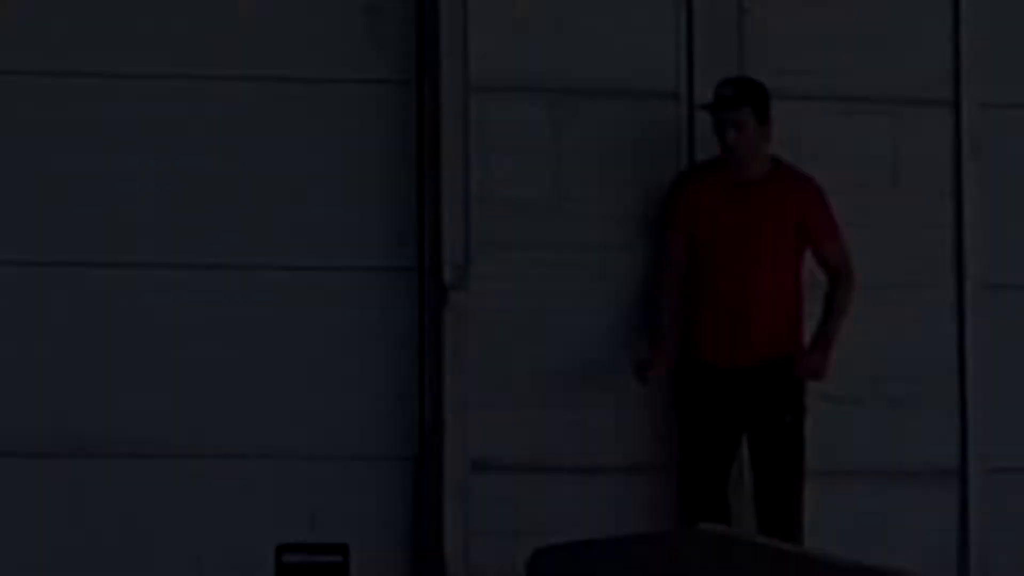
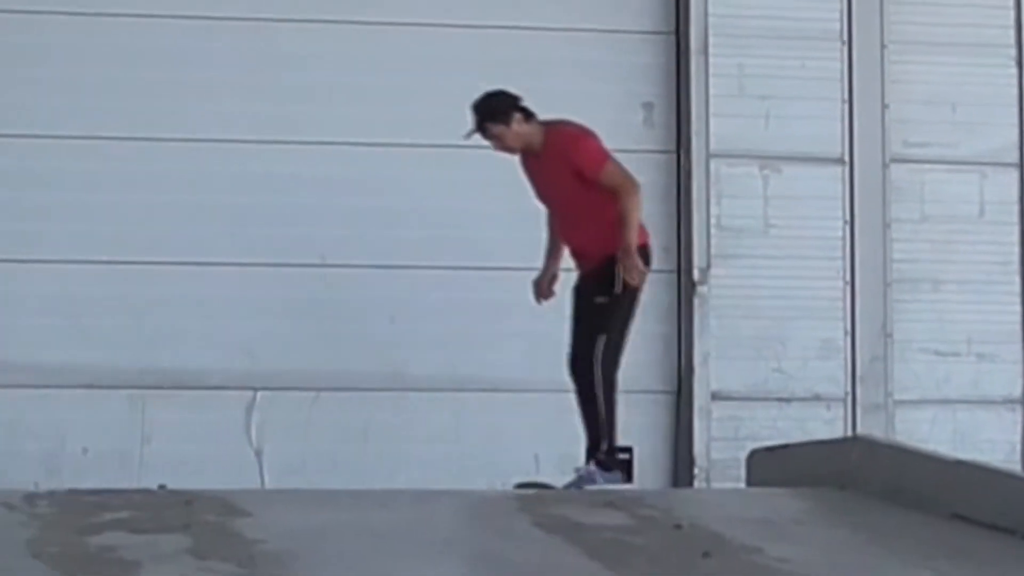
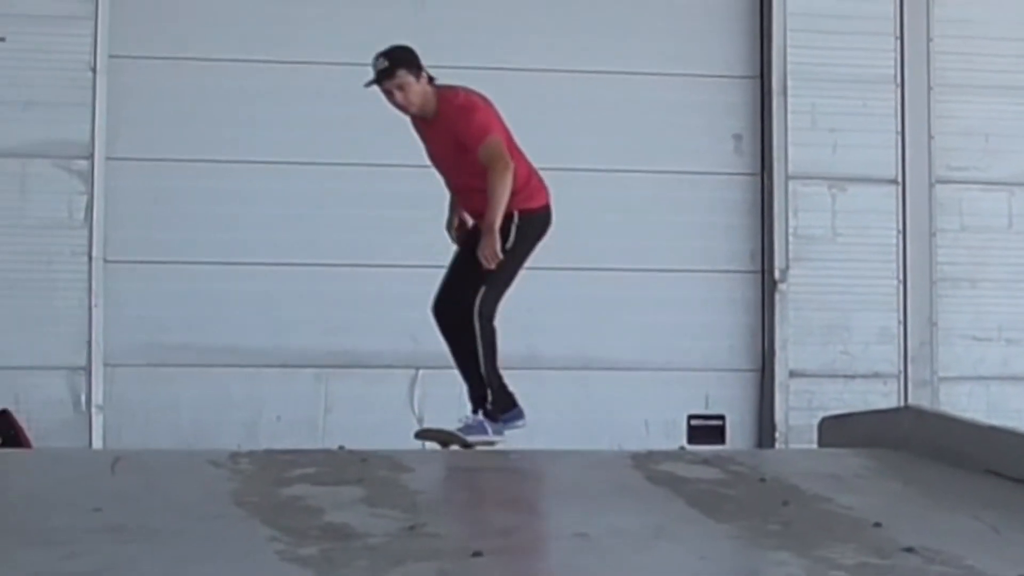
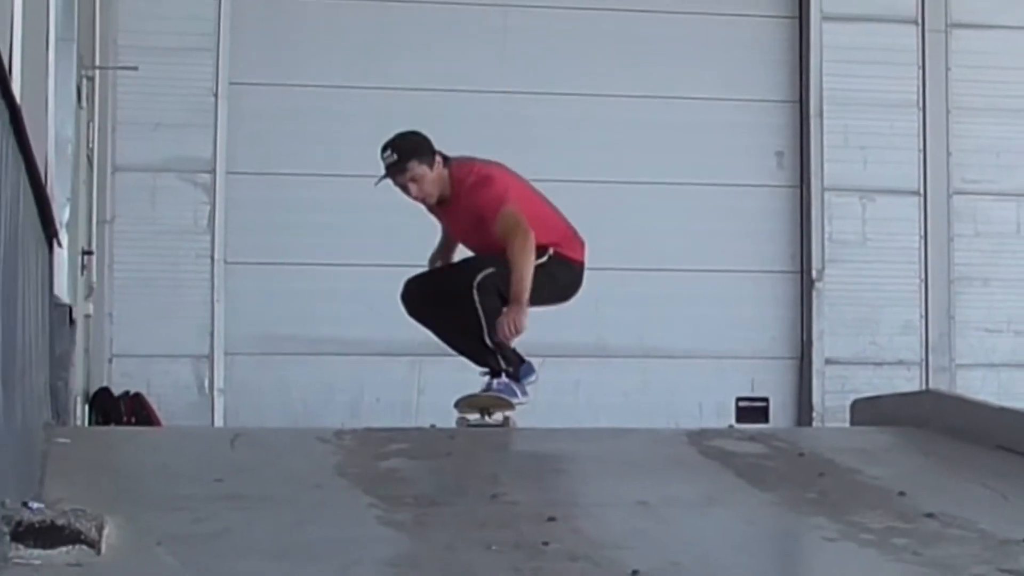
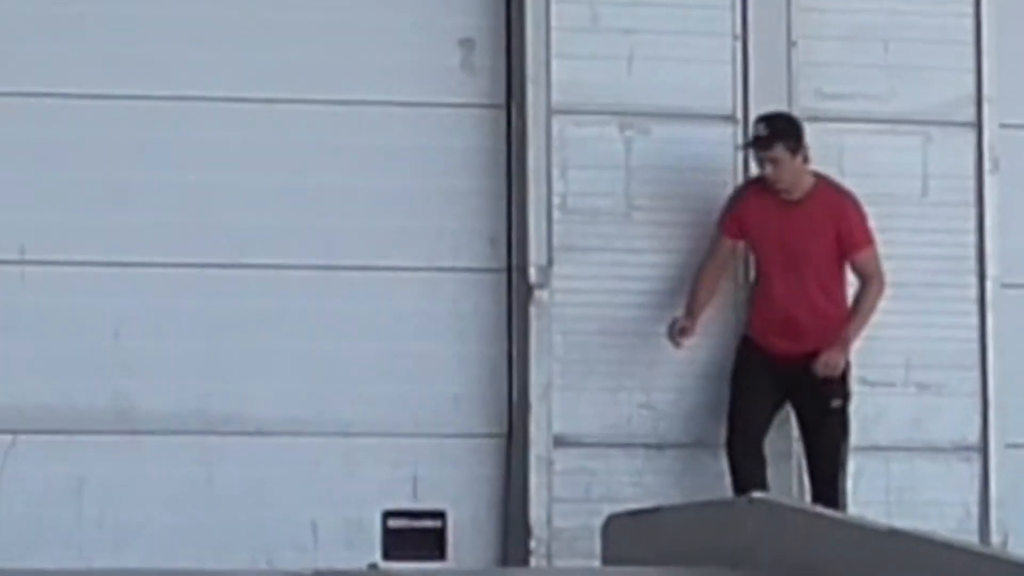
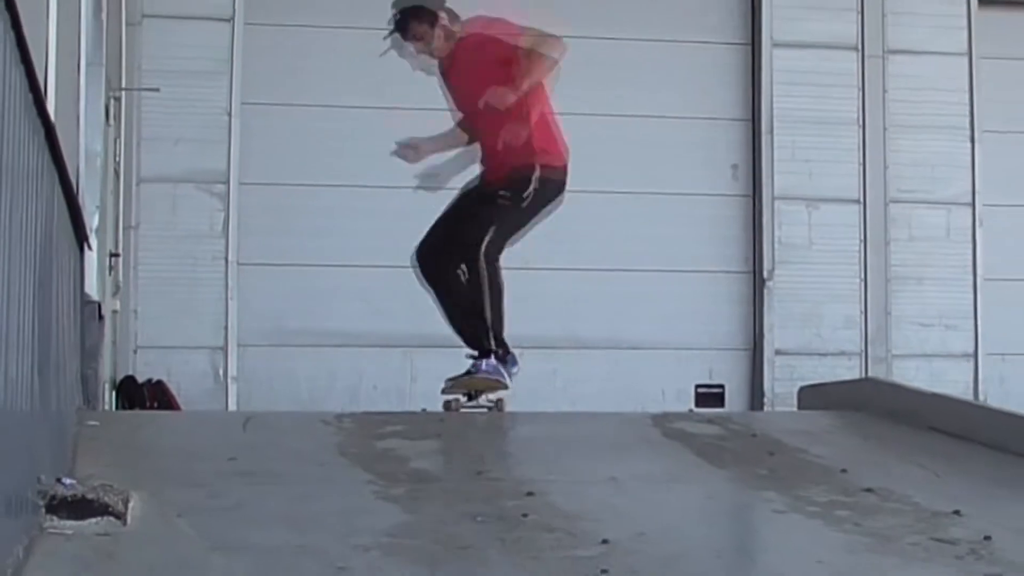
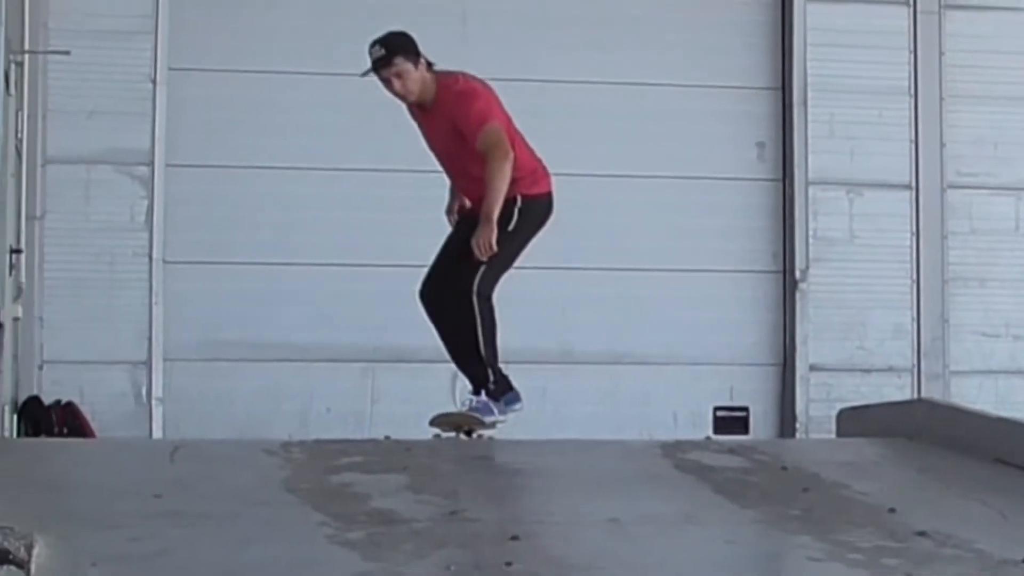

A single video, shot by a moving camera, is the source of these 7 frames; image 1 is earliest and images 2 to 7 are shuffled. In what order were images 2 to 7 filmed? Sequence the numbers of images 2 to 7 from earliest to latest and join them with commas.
5, 2, 3, 7, 4, 6
